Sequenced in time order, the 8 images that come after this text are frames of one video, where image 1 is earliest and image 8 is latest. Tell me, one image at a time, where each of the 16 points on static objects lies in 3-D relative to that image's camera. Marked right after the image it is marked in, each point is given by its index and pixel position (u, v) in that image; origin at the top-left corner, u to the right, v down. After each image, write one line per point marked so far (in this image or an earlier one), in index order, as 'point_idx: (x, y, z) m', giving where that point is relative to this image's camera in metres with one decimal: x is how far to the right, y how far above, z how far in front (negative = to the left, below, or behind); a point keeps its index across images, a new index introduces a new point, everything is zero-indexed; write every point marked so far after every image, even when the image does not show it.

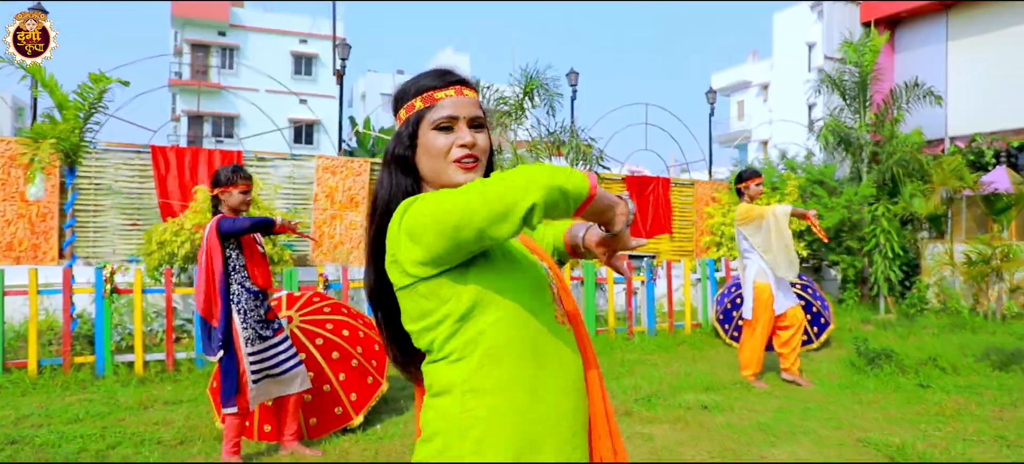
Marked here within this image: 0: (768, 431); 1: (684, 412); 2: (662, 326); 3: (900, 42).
0: (+1.6, -1.2, +5.0) m
1: (+1.2, -1.2, +5.6) m
2: (+1.7, -1.1, +9.5) m
3: (+7.2, +3.5, +15.1) m
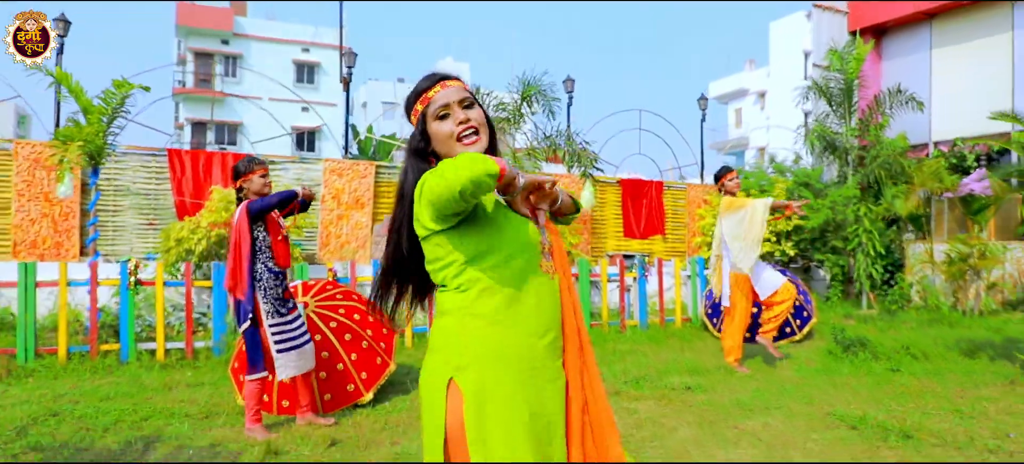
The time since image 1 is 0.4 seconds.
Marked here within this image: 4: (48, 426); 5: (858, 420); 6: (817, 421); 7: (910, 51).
0: (+1.6, -1.2, +5.5) m
1: (+1.2, -1.2, +6.0) m
2: (+1.7, -1.1, +9.9) m
3: (+7.2, +3.5, +15.6) m
4: (-2.9, -1.2, +5.0) m
5: (+2.2, -1.2, +5.1) m
6: (+2.0, -1.2, +5.2) m
7: (+7.4, +3.4, +15.1) m
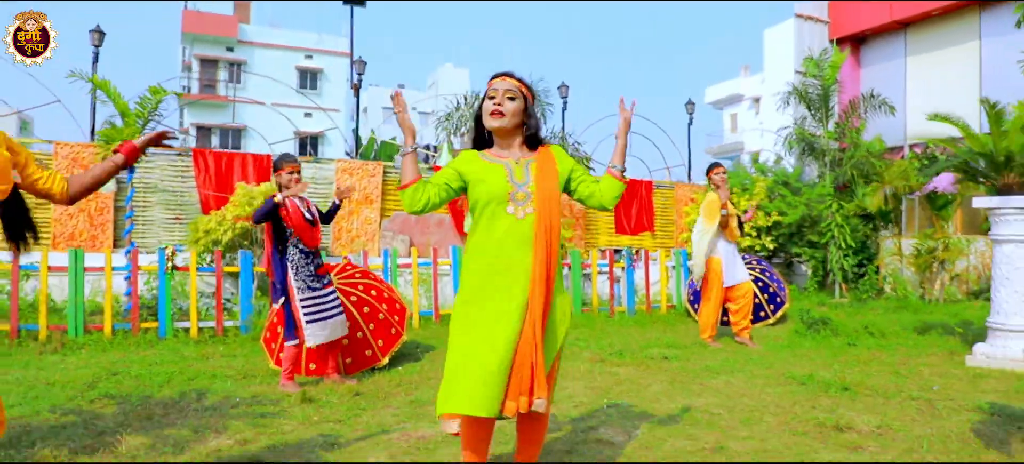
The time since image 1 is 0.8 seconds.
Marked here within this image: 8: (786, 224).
0: (+1.6, -1.1, +6.3) m
1: (+1.1, -1.1, +6.8) m
2: (+1.7, -1.0, +10.8) m
3: (+7.2, +3.5, +16.5) m
4: (-2.9, -1.1, +5.8) m
5: (+2.2, -1.1, +5.9) m
6: (+1.9, -1.1, +6.0) m
7: (+7.4, +3.4, +16.0) m
8: (+4.2, +0.1, +12.6) m
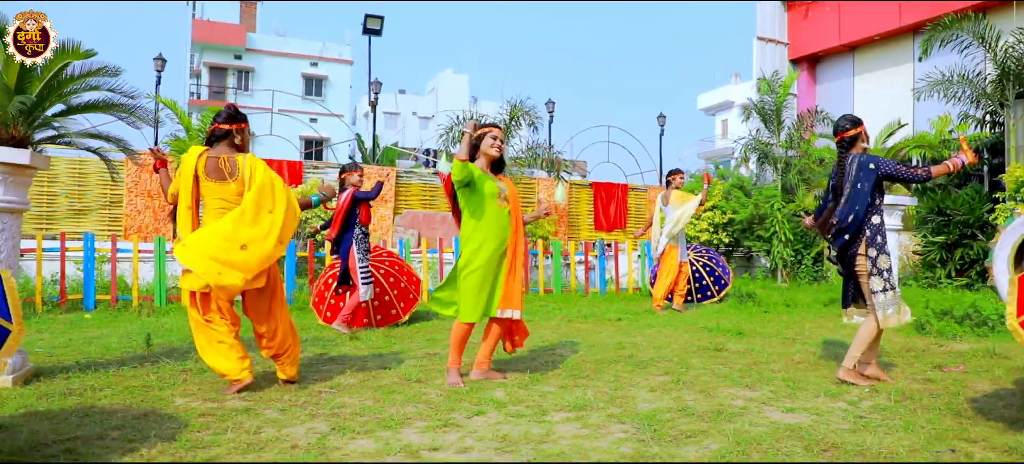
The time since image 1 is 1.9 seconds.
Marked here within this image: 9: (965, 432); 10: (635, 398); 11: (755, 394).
0: (+1.4, -1.0, +8.5) m
1: (+1.0, -1.0, +9.0) m
2: (+1.6, -0.9, +12.9) m
3: (+7.1, +3.6, +18.7) m
4: (-3.0, -1.0, +8.0) m
5: (+2.0, -0.9, +8.0) m
6: (+1.8, -1.0, +8.1) m
7: (+7.3, +3.5, +18.2) m
8: (+4.1, +0.2, +14.8) m
9: (+2.0, -0.9, +3.5) m
10: (+0.7, -0.9, +4.5) m
11: (+1.4, -0.9, +4.6) m
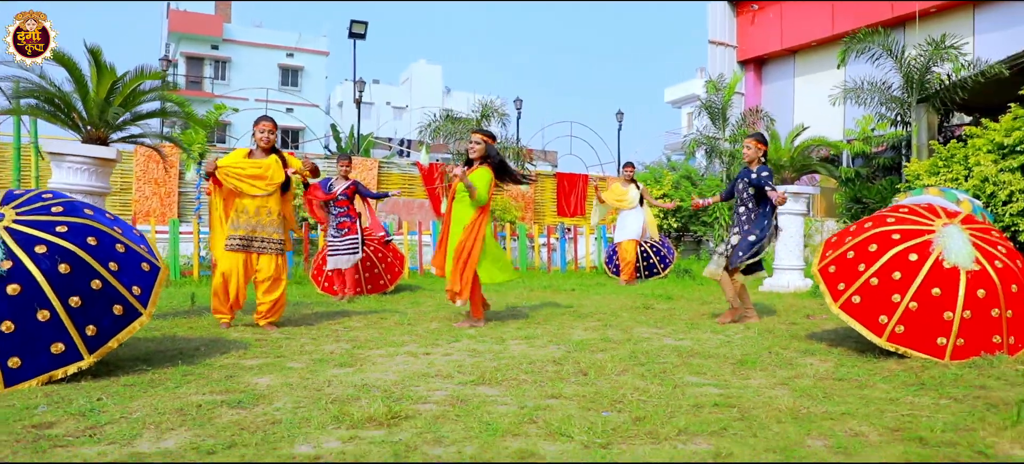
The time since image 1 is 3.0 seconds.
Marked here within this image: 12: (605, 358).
0: (+1.1, -0.8, +10.1) m
1: (+0.6, -0.7, +10.6) m
2: (+1.1, -0.6, +14.5) m
3: (+6.4, +3.9, +20.4) m
4: (-3.3, -0.8, +9.4) m
5: (+1.7, -0.7, +9.7) m
6: (+1.5, -0.8, +9.8) m
7: (+6.6, +3.8, +19.9) m
8: (+3.5, +0.5, +16.5) m
9: (+1.8, -0.7, +5.2) m
10: (+0.5, -0.8, +6.1) m
11: (+1.1, -0.8, +6.2) m
12: (+0.6, -0.7, +4.8) m
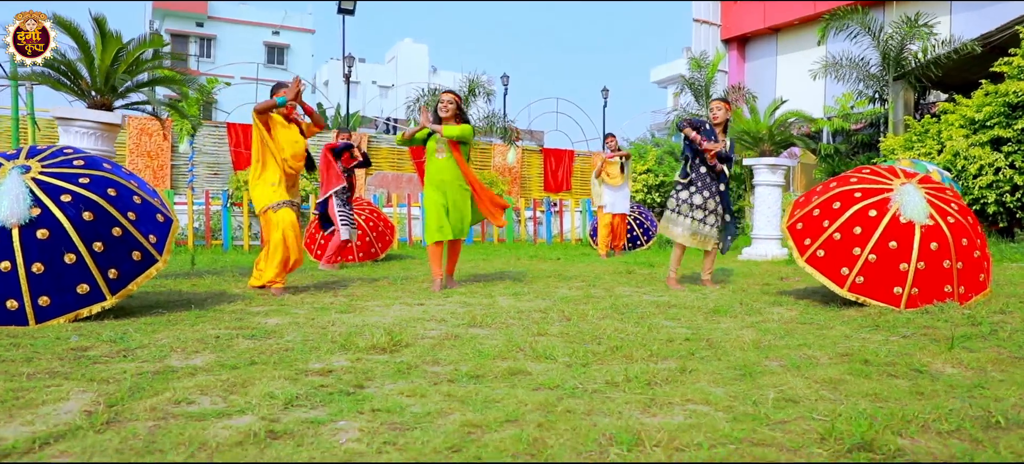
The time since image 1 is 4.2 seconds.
0: (+0.9, -0.4, +10.5) m
1: (+0.5, -0.4, +10.9) m
2: (+0.8, -0.2, +14.9) m
3: (+6.0, +4.5, +20.7) m
4: (-3.5, -0.4, +9.7) m
5: (+1.5, -0.4, +10.1) m
6: (+1.3, -0.4, +10.1) m
7: (+6.2, +4.4, +20.2) m
8: (+3.3, +1.0, +16.8) m
9: (+1.7, -0.5, +5.5) m
10: (+0.4, -0.5, +6.4) m
11: (+1.1, -0.5, +6.6) m
12: (+0.5, -0.5, +5.1) m
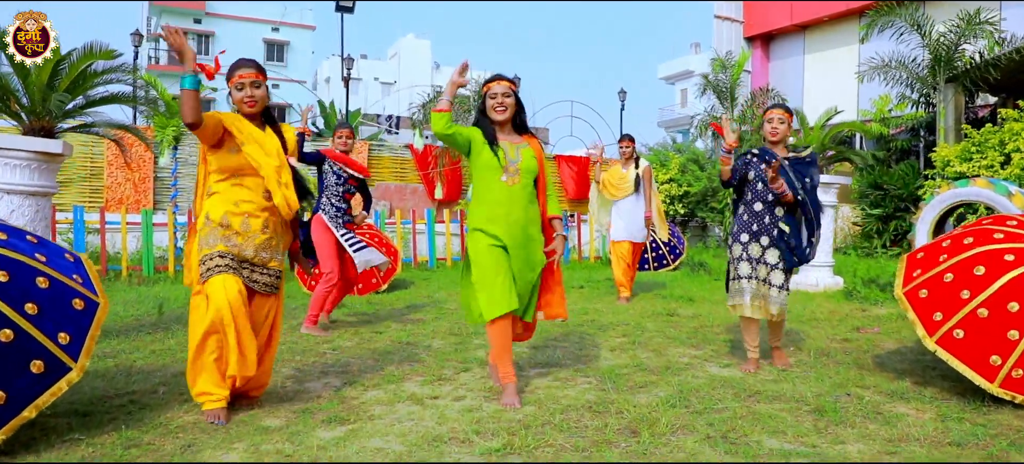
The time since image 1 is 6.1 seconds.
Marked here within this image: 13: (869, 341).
0: (+1.1, -0.7, +9.3) m
1: (+0.7, -0.7, +9.8) m
2: (+1.0, -0.4, +13.7) m
3: (+6.3, +4.3, +19.5) m
4: (-3.3, -0.7, +8.6) m
5: (+1.7, -0.7, +8.9) m
6: (+1.5, -0.7, +9.0) m
7: (+6.5, +4.2, +19.0) m
8: (+3.5, +0.7, +15.6) m
9: (+1.9, -0.8, +4.4) m
10: (+0.6, -0.8, +5.2) m
11: (+1.3, -0.8, +5.4) m
12: (+0.7, -0.8, +3.9) m
13: (+2.5, -0.8, +5.8) m
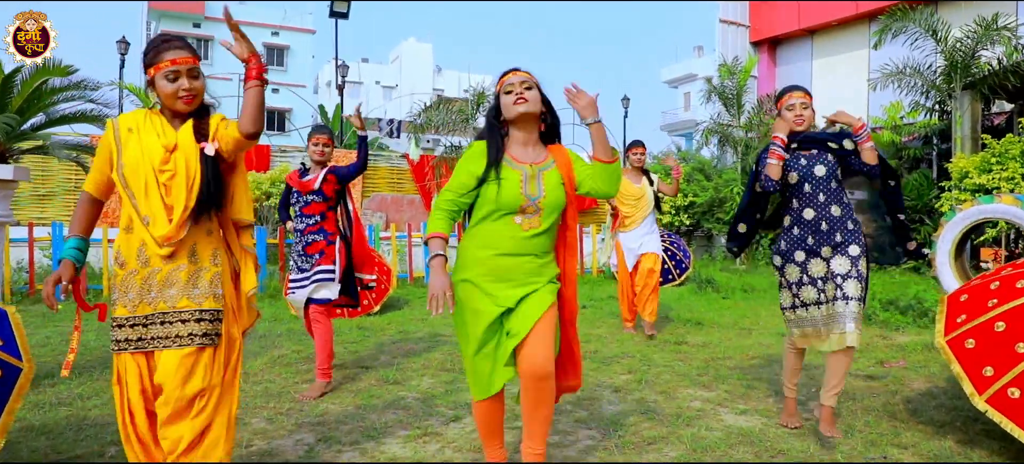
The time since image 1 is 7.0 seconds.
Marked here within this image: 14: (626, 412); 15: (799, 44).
0: (+1.1, -0.9, +8.8) m
1: (+0.7, -0.9, +9.3) m
2: (+1.0, -0.7, +13.3) m
3: (+6.3, +4.1, +19.1) m
4: (-3.3, -0.9, +8.1) m
5: (+1.7, -0.9, +8.4) m
6: (+1.5, -0.9, +8.5) m
7: (+6.5, +3.9, +18.6) m
8: (+3.5, +0.5, +15.2) m
9: (+1.9, -1.0, +3.9) m
10: (+0.5, -1.0, +4.8) m
11: (+1.2, -1.0, +4.9) m
12: (+0.6, -1.0, +3.5) m
13: (+2.5, -1.0, +5.3) m
14: (+0.6, -1.0, +4.5) m
15: (+6.5, +4.3, +18.5) m
